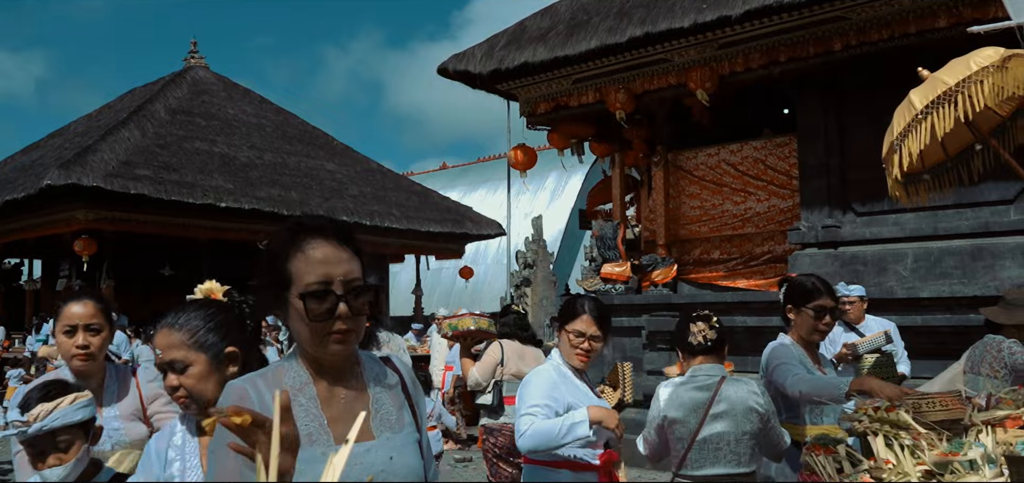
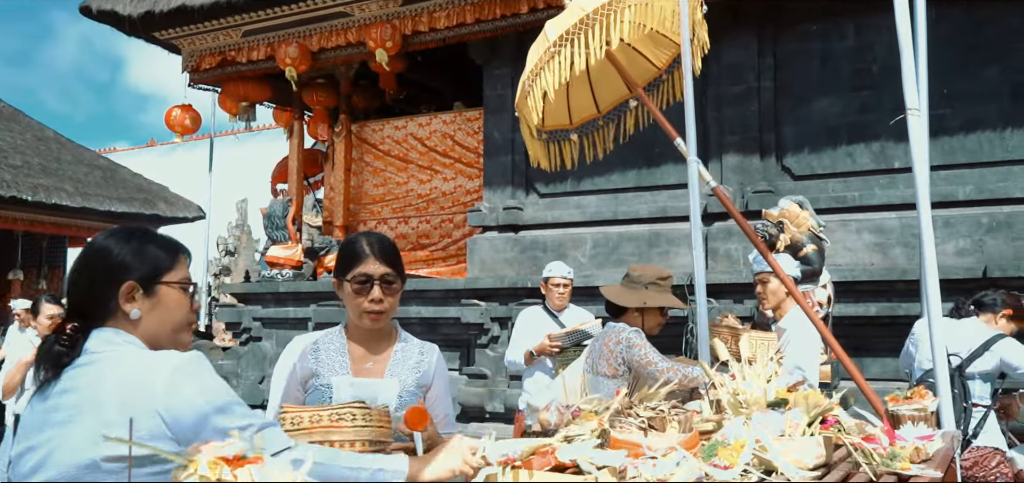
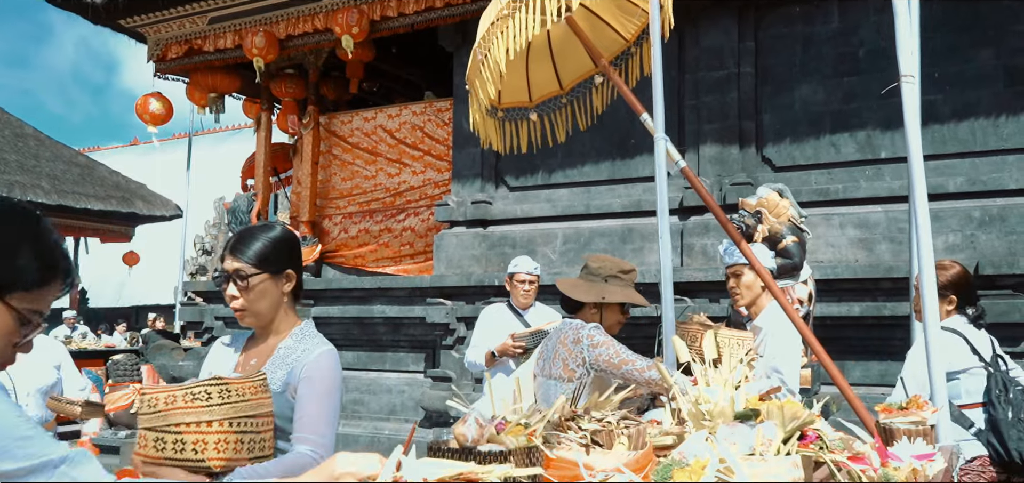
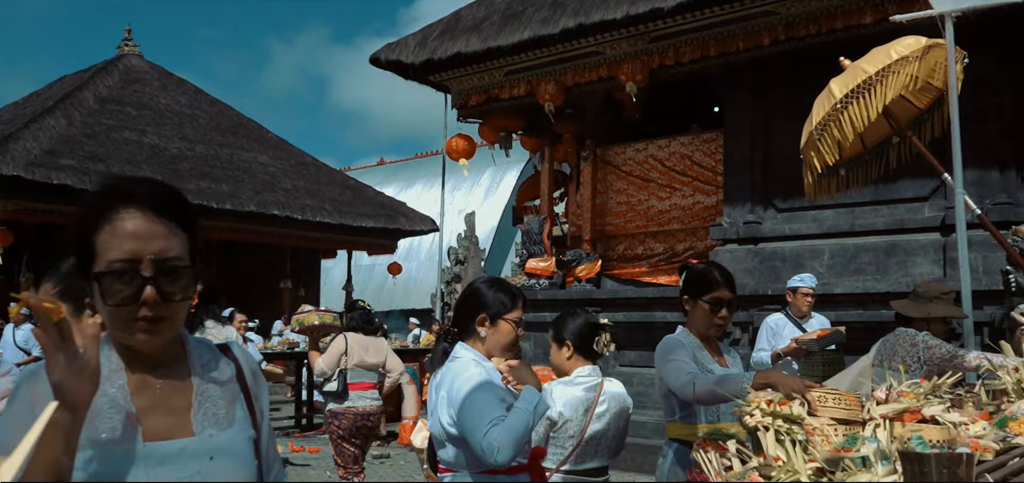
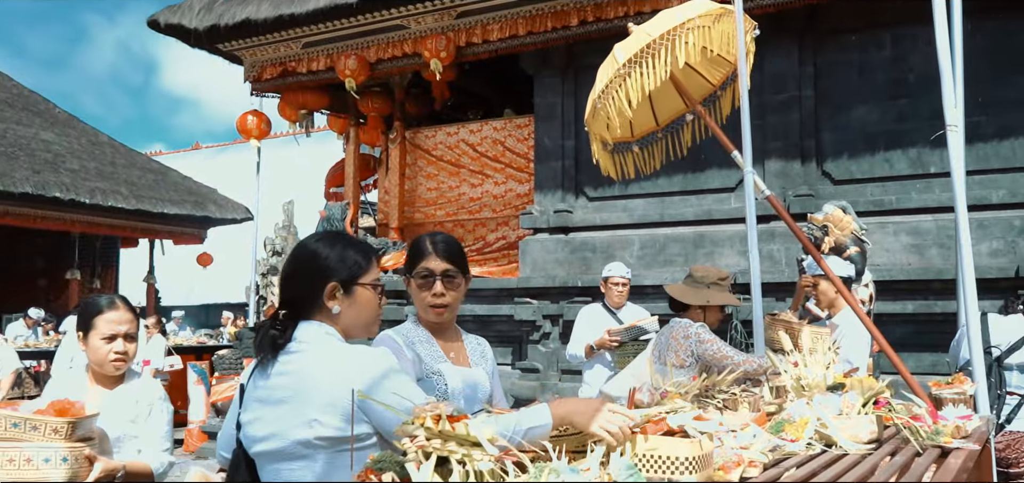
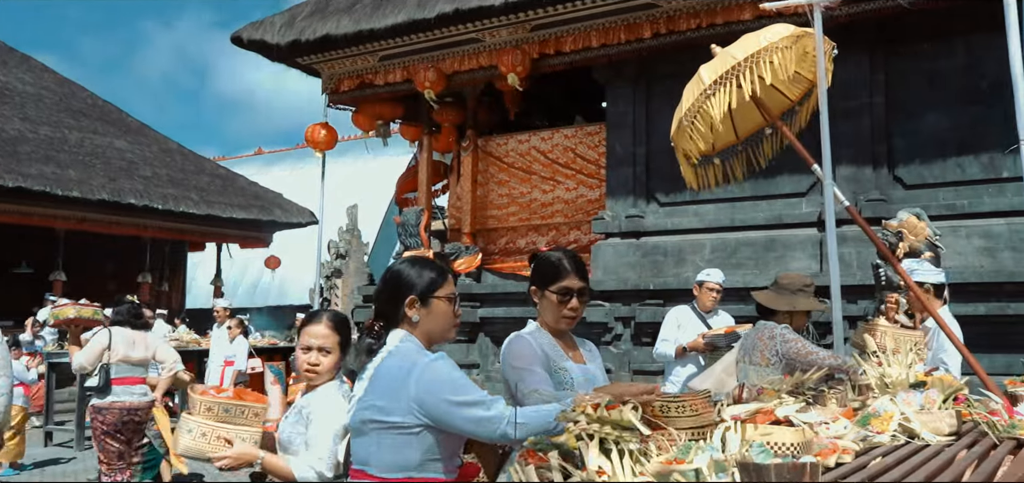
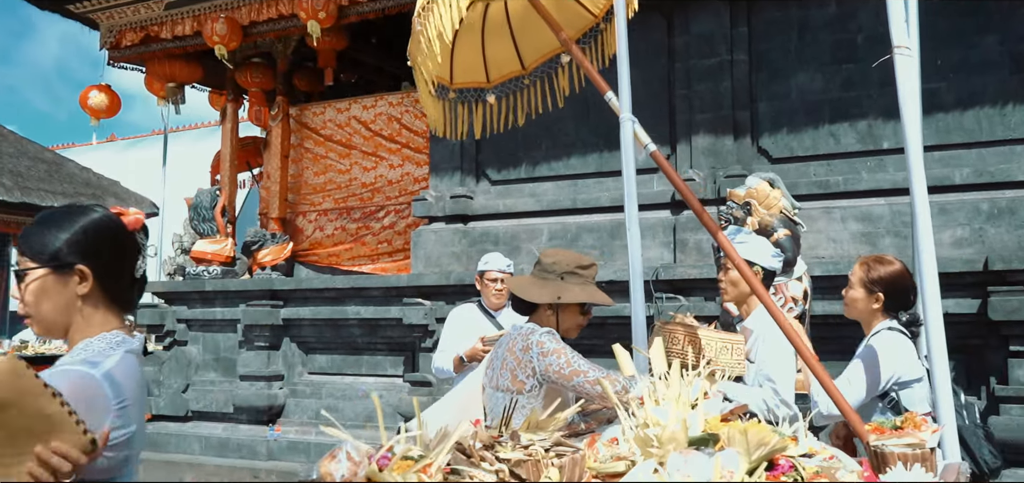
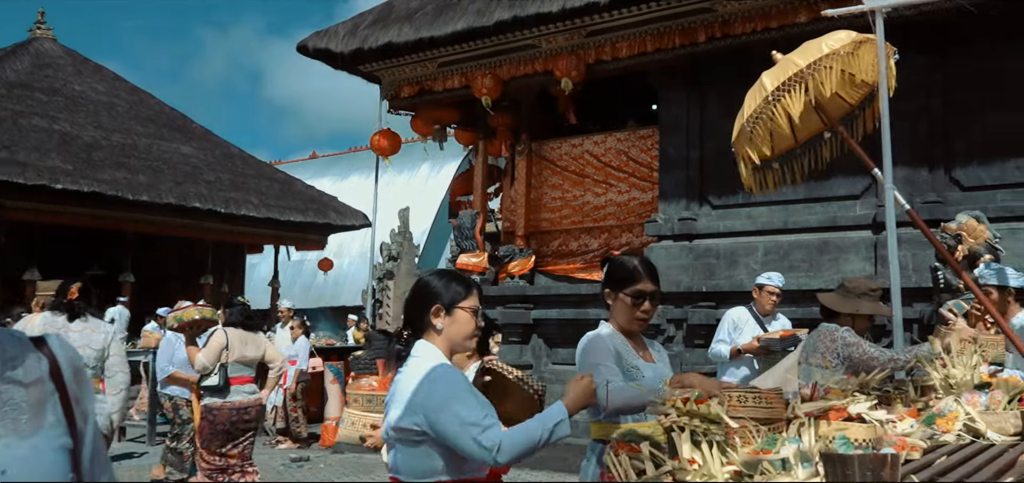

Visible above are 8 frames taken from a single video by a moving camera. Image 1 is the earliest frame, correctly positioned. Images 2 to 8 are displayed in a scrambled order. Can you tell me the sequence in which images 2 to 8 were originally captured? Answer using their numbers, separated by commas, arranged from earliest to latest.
4, 8, 6, 5, 2, 3, 7
